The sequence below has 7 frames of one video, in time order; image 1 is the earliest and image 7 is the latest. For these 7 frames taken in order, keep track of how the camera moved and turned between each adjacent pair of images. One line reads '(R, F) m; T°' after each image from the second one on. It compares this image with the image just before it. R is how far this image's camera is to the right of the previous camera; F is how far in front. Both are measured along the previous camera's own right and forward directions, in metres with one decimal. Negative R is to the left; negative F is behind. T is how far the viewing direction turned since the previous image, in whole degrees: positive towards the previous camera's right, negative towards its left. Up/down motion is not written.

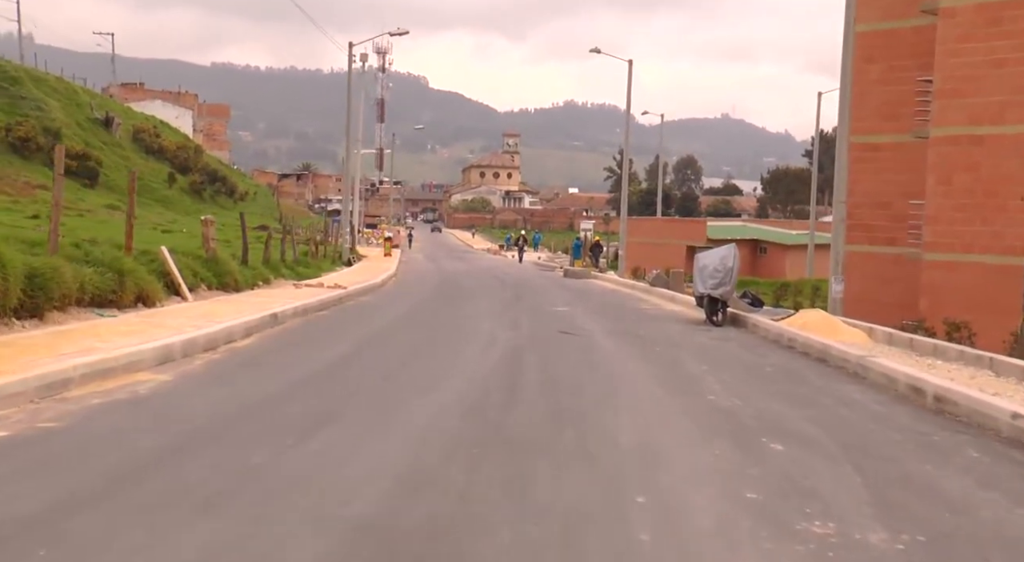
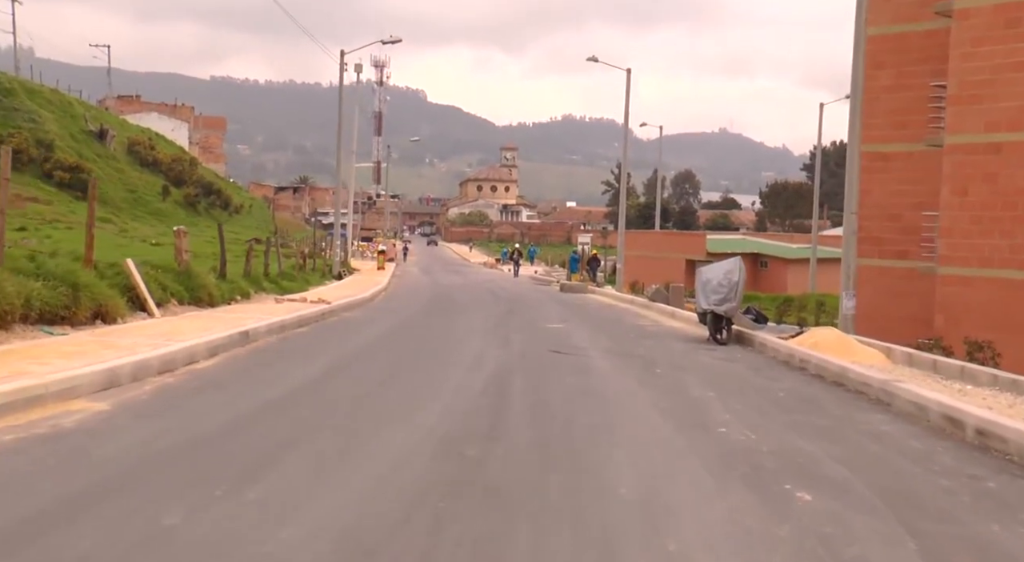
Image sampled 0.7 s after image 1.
(+0.1, +1.3) m; 0°
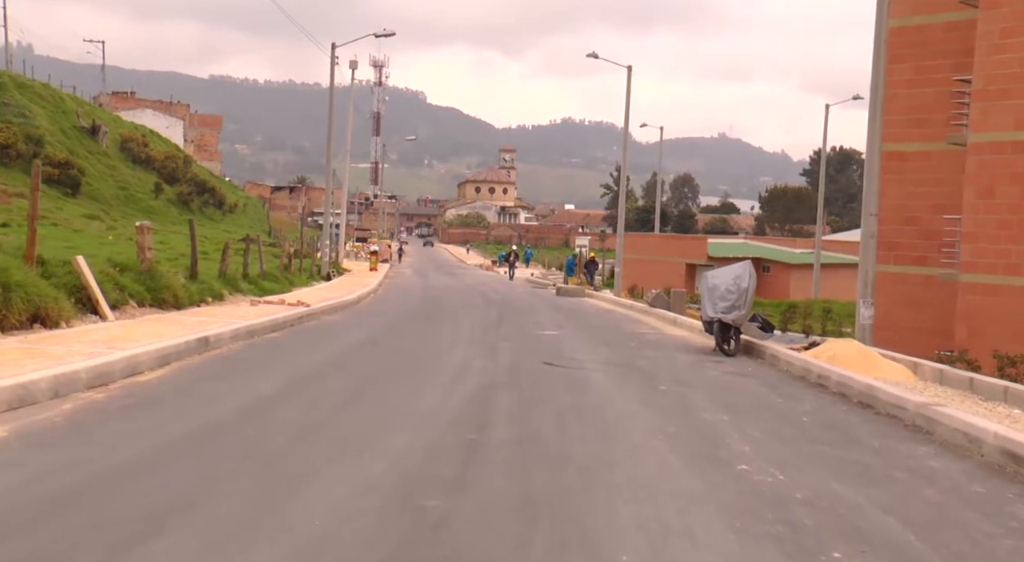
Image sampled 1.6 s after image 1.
(+0.1, +1.7) m; 0°
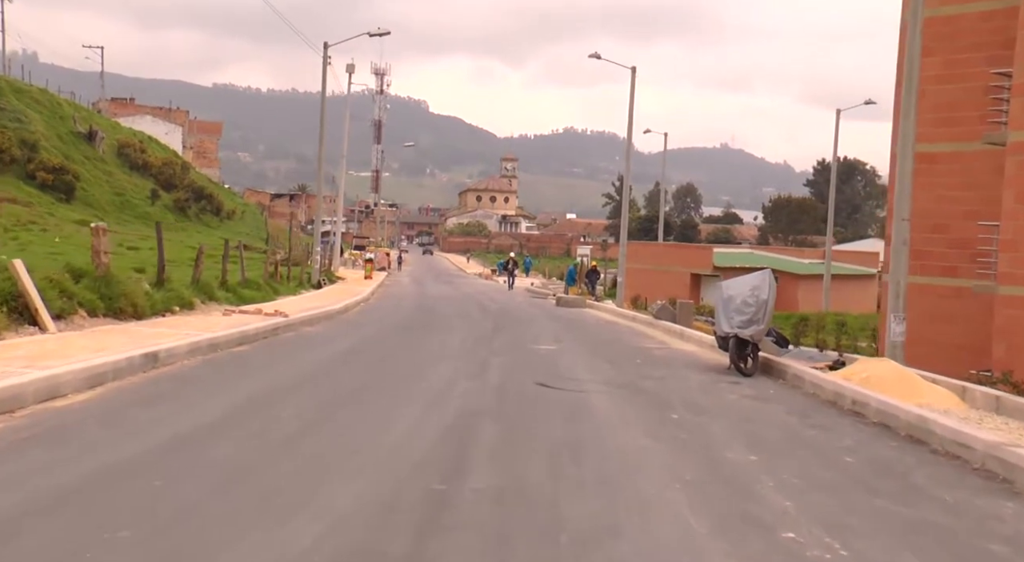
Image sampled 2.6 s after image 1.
(+0.1, +1.9) m; 0°
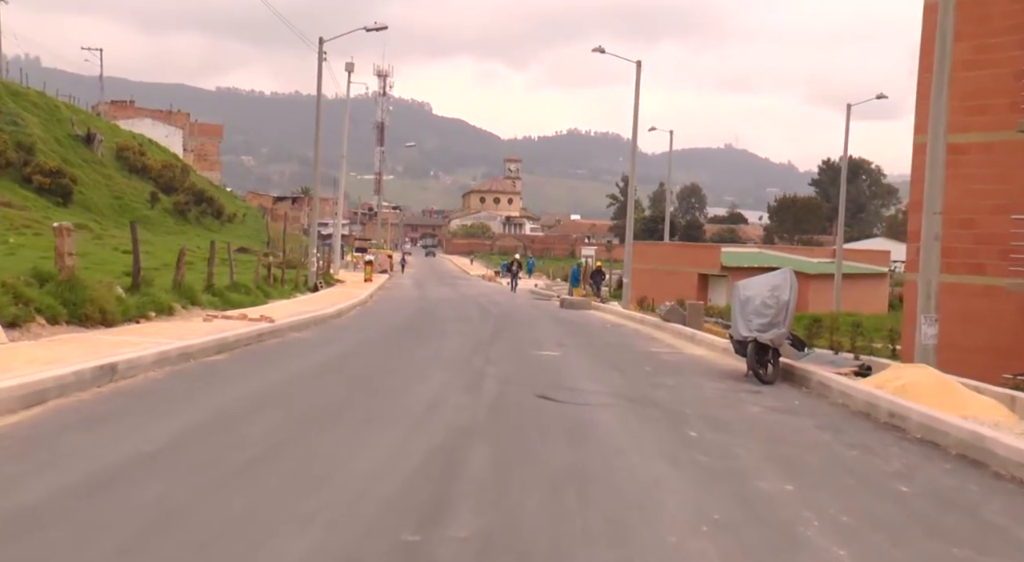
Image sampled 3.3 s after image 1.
(+0.1, +1.4) m; 0°
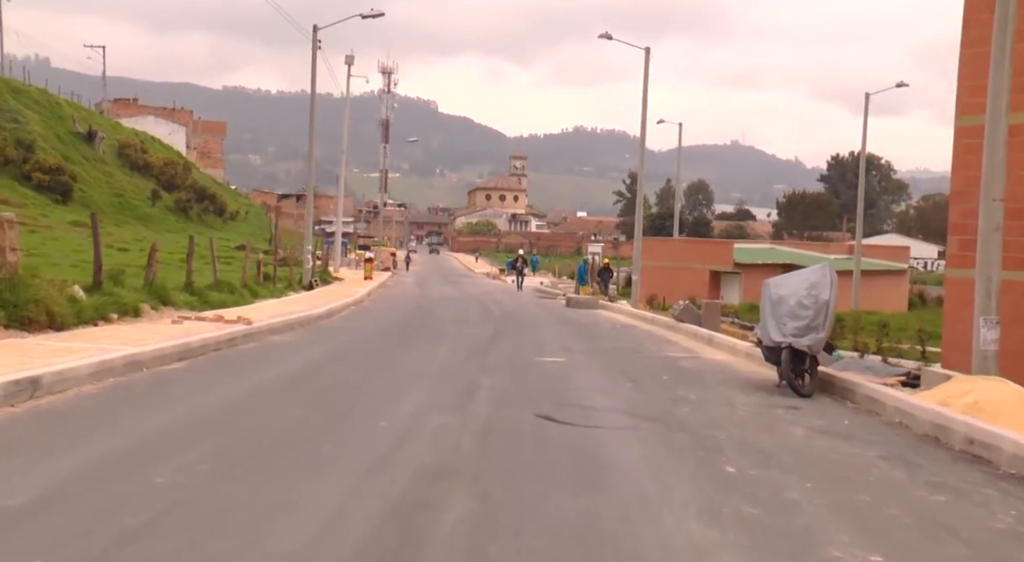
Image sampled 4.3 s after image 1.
(+0.1, +2.0) m; 0°
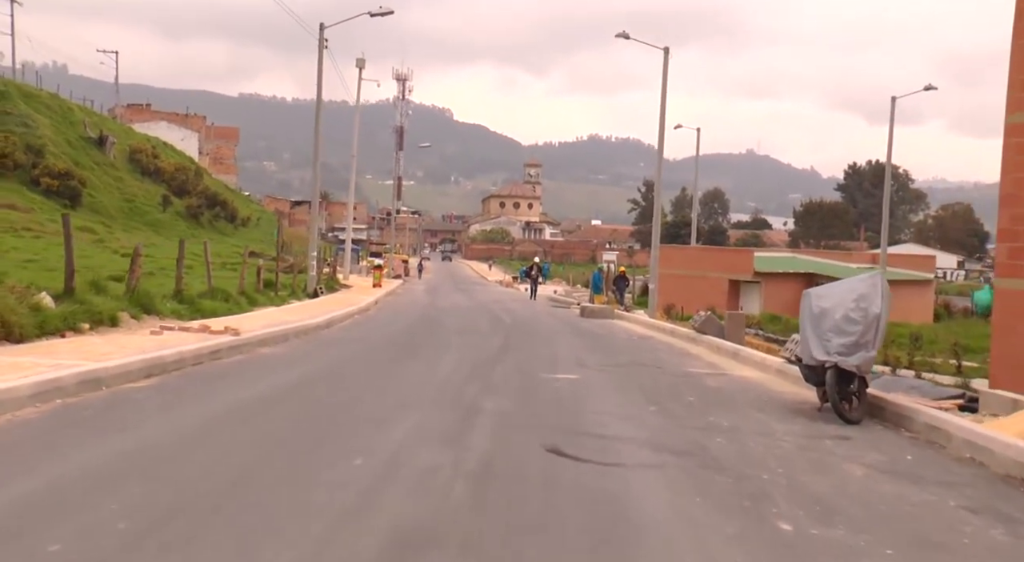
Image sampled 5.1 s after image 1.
(+0.1, +1.6) m; -1°
